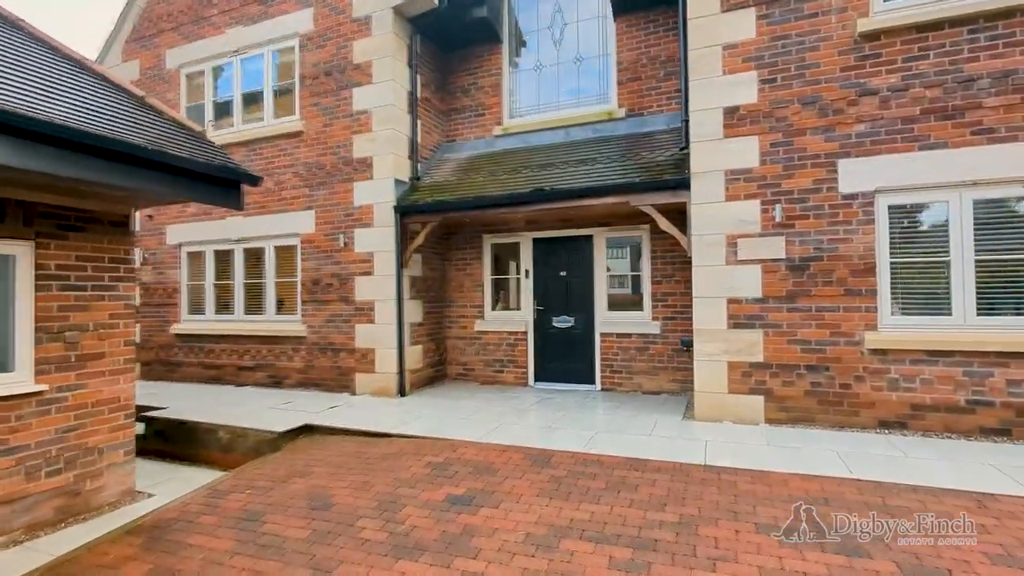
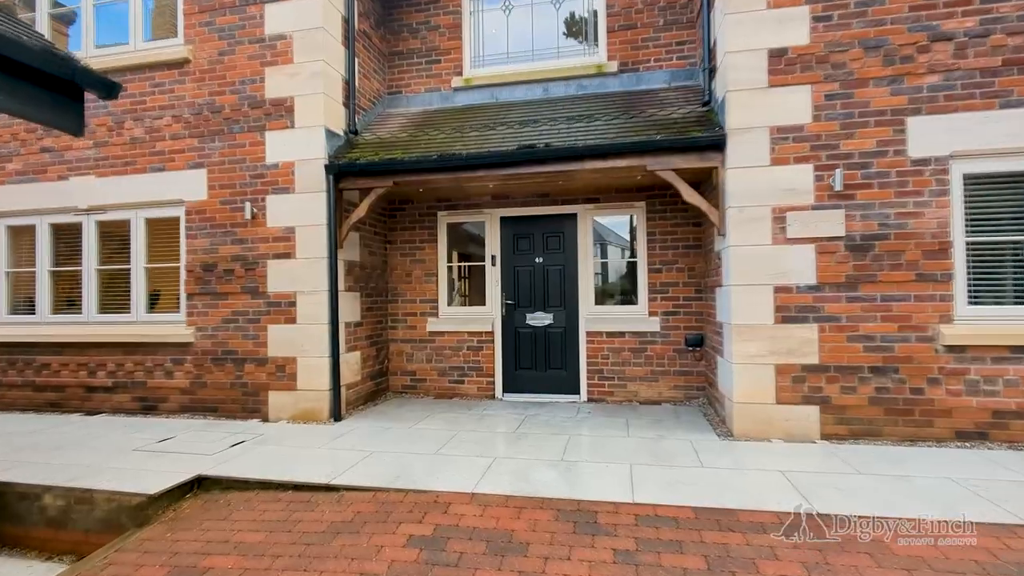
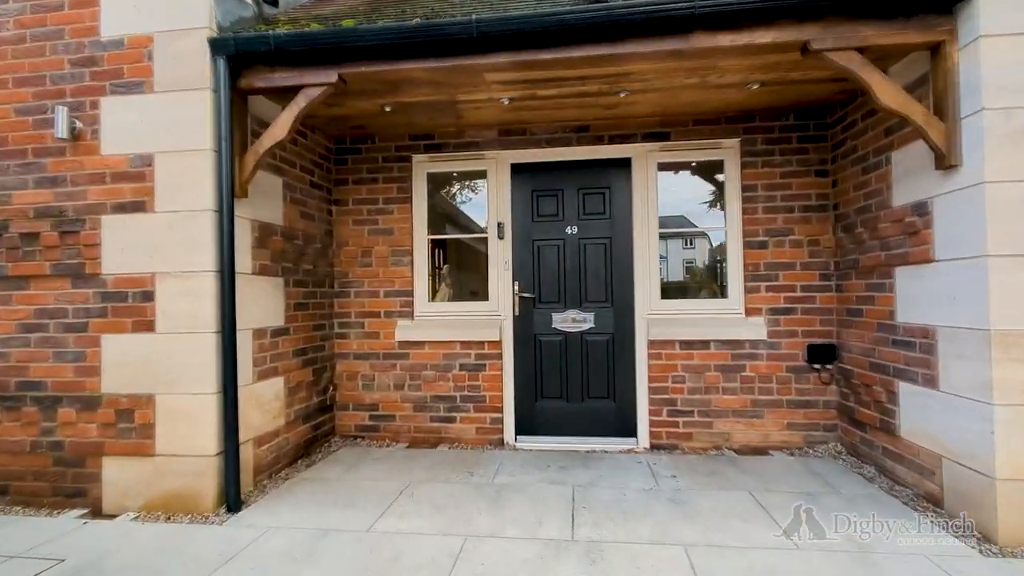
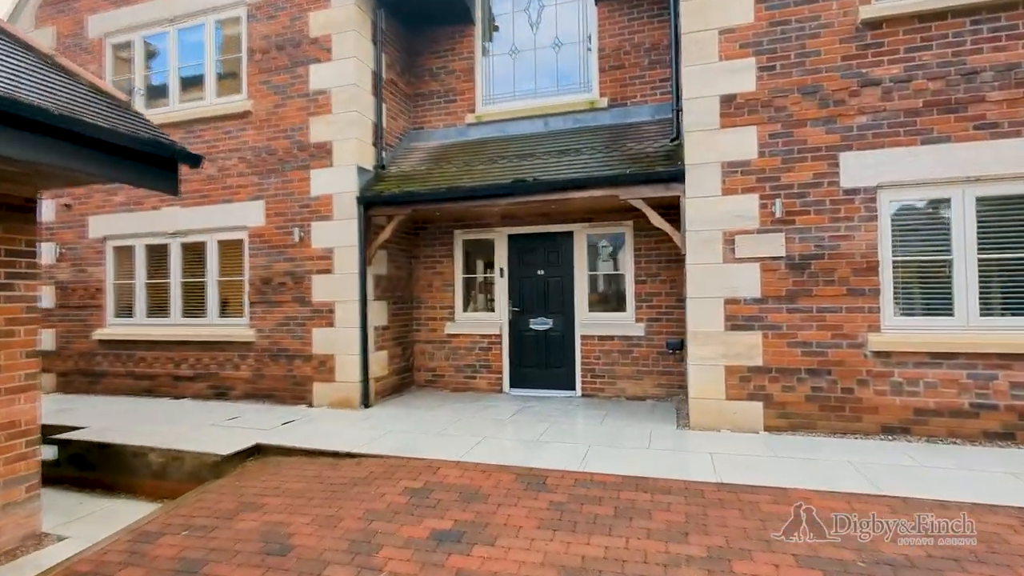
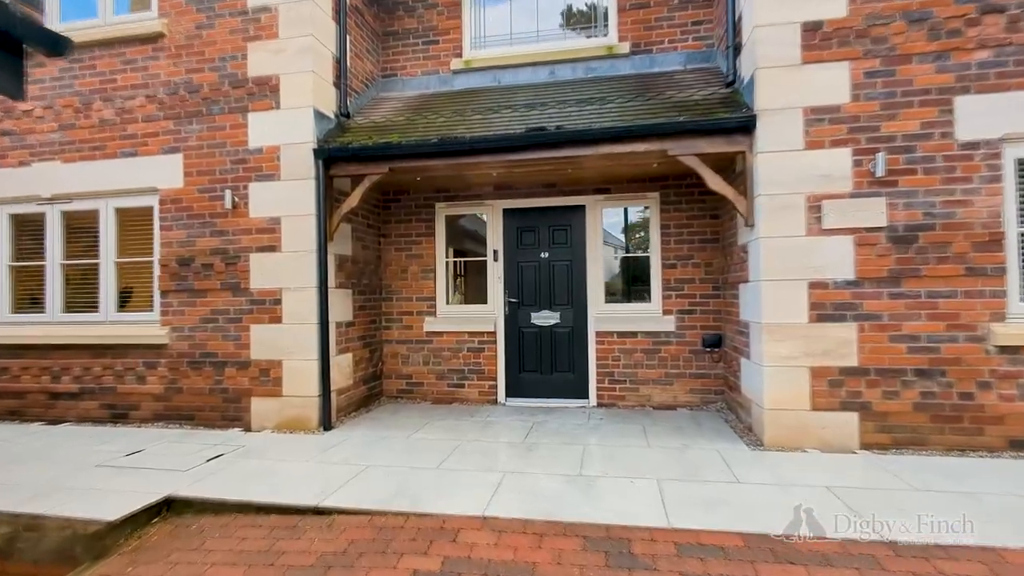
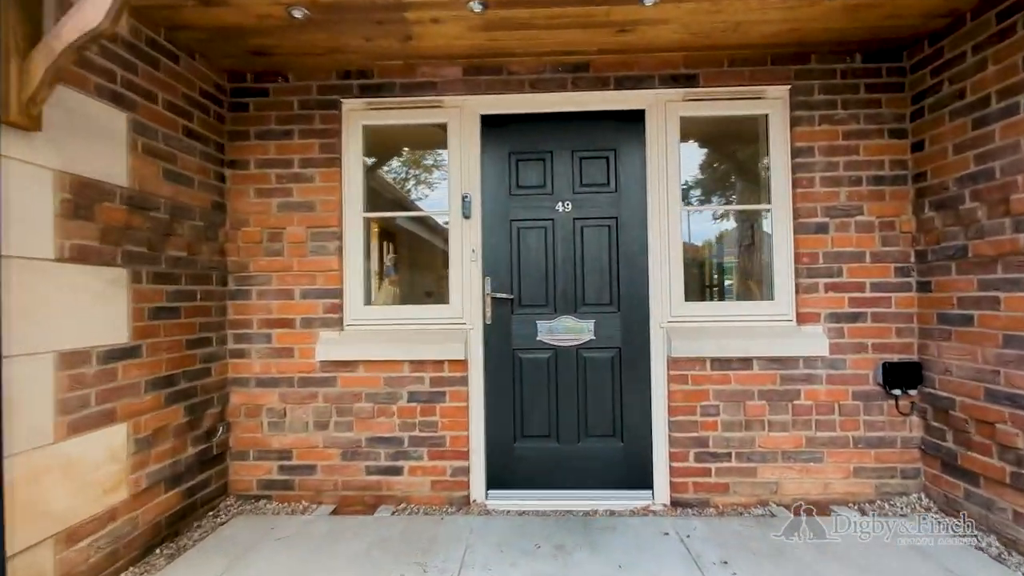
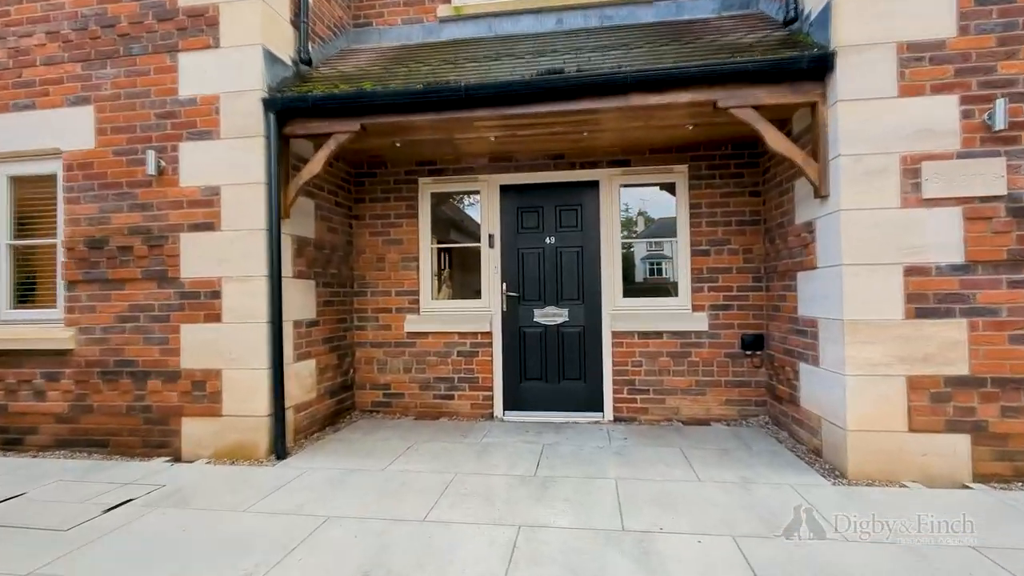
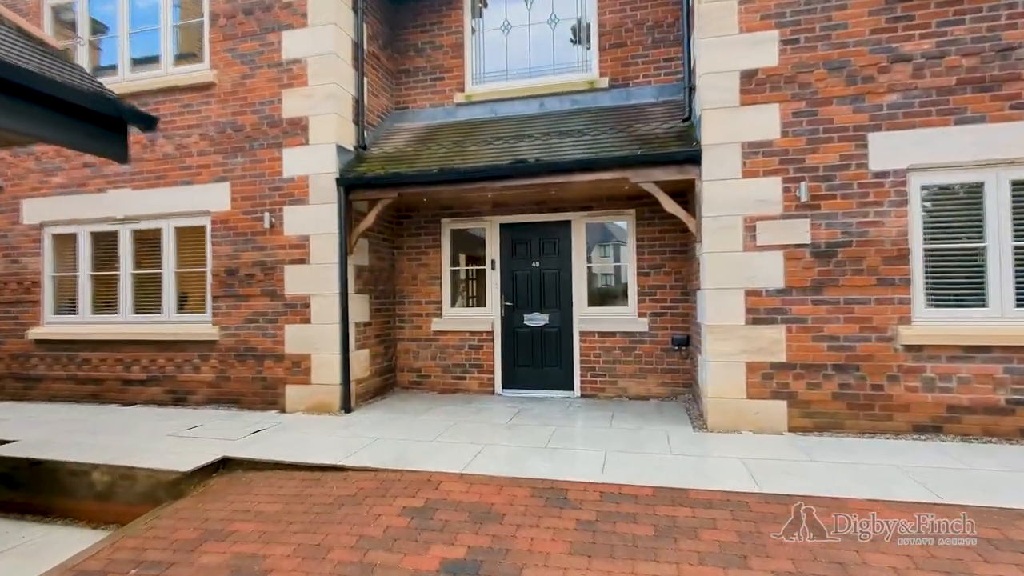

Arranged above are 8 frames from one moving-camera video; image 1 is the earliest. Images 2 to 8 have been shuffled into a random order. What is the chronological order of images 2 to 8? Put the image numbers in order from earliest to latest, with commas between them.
4, 8, 2, 5, 7, 3, 6
